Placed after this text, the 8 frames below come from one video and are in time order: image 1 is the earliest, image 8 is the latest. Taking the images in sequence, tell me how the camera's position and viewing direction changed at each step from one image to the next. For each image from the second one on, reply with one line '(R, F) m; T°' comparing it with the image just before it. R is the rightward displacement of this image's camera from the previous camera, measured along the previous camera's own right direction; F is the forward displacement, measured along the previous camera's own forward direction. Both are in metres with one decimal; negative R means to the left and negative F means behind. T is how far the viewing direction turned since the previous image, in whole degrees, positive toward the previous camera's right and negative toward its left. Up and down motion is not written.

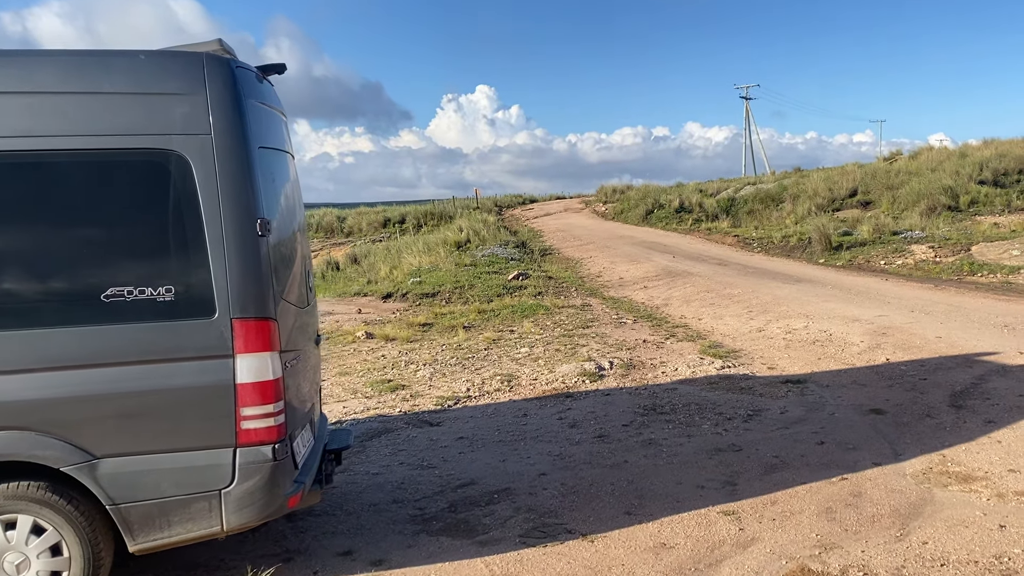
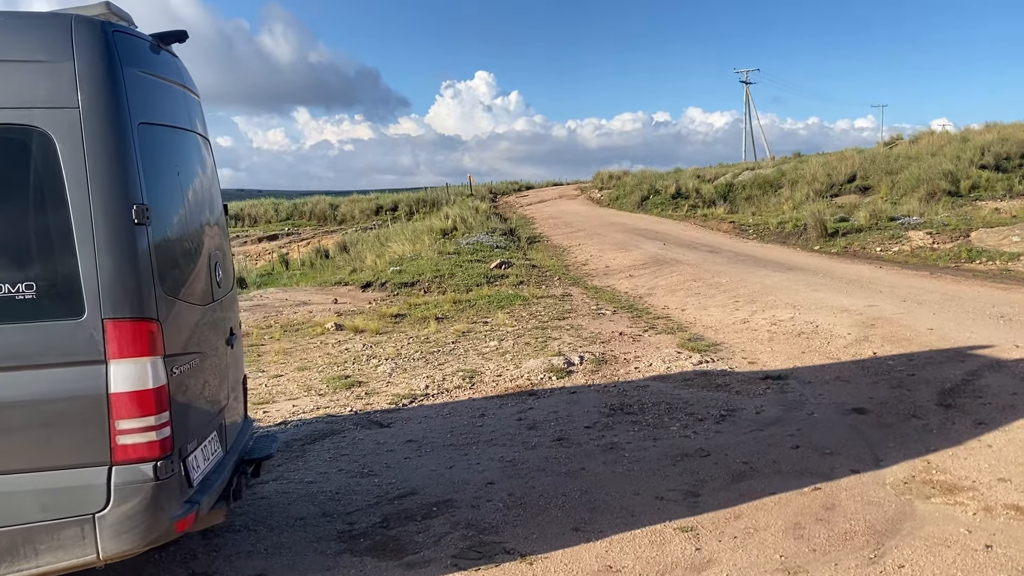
(+0.3, +0.5) m; 0°
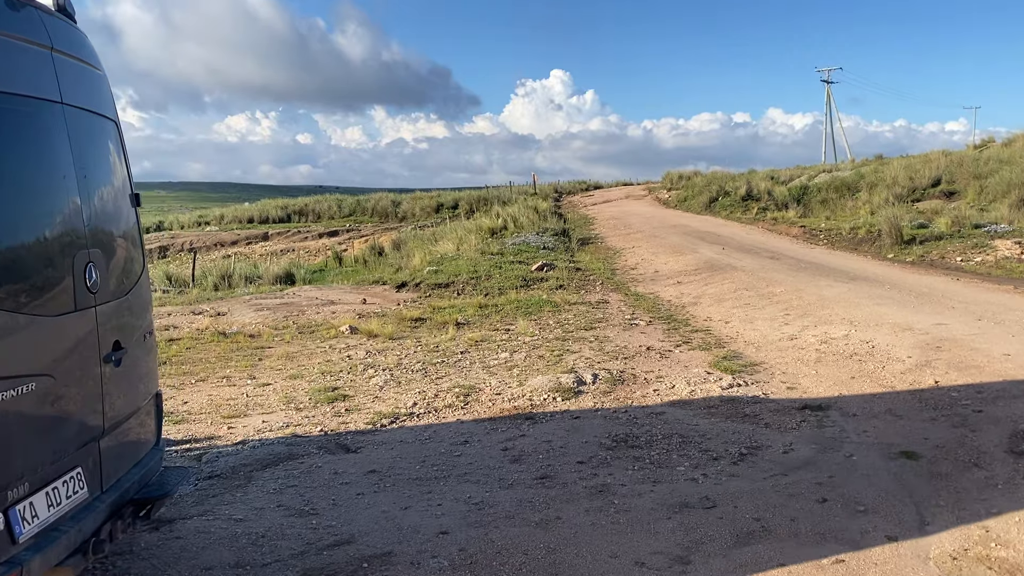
(+0.5, +0.9) m; -5°
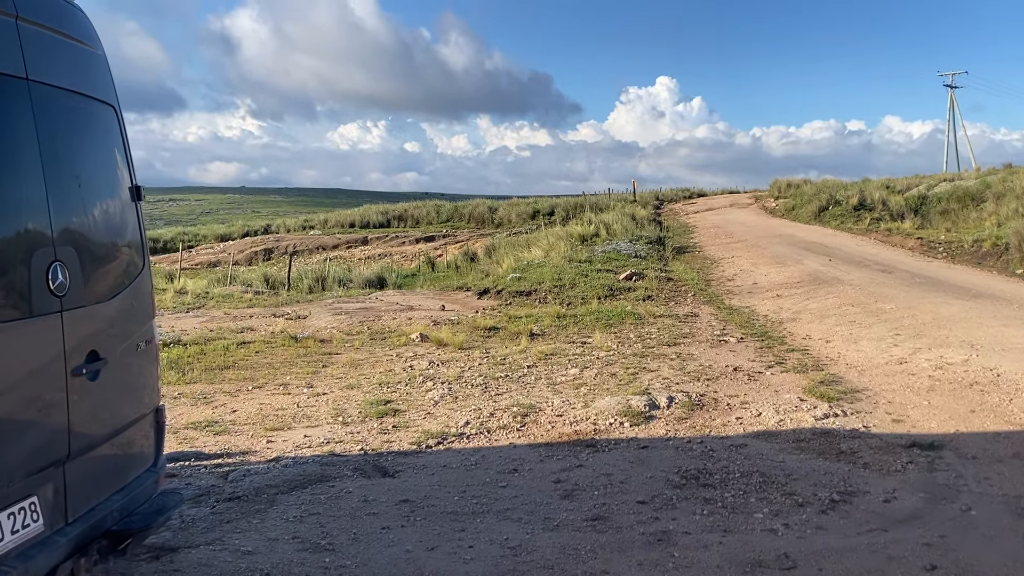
(+0.2, +0.6) m; -7°
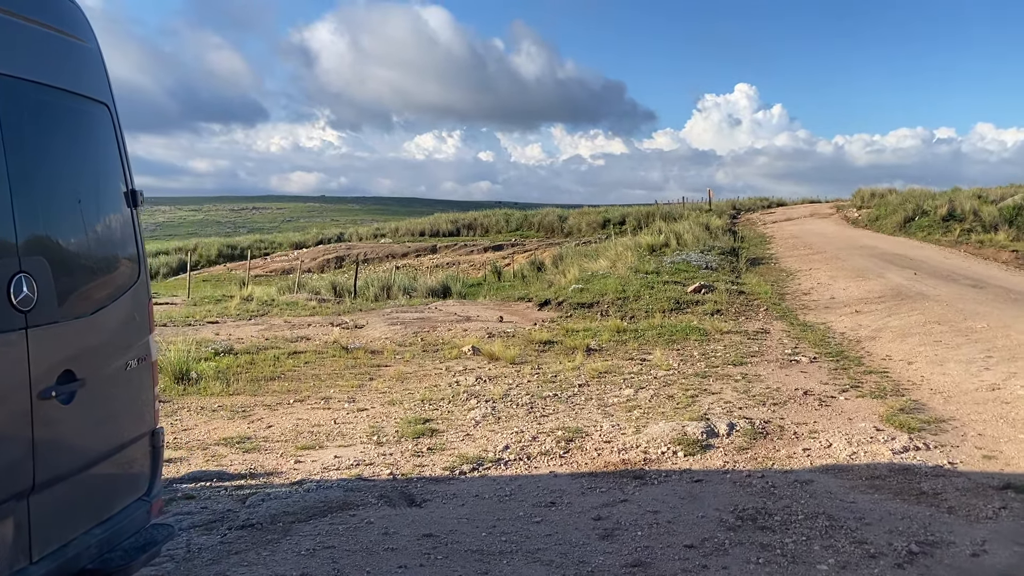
(+0.2, +0.4) m; -5°
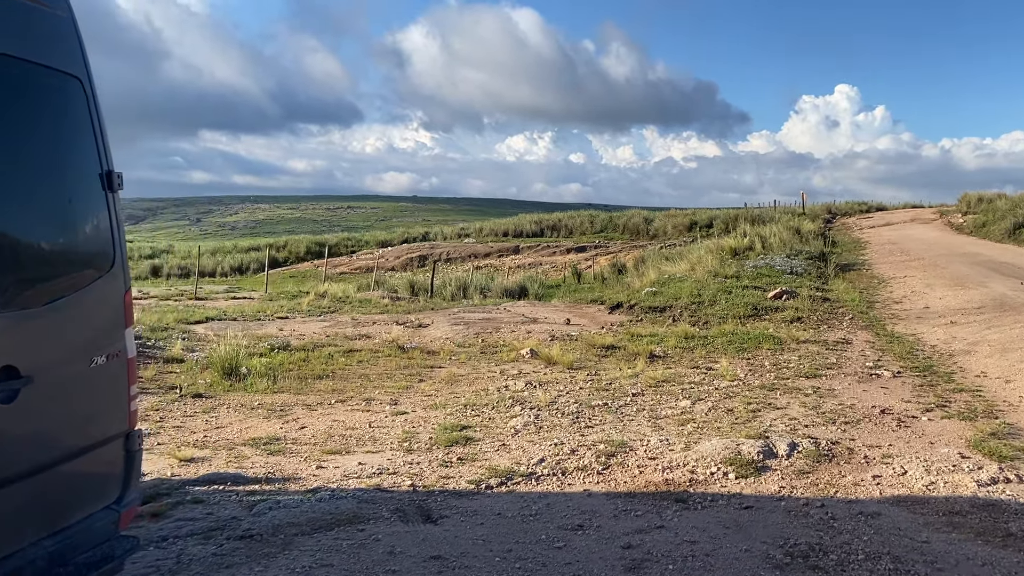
(+0.3, +0.4) m; -6°
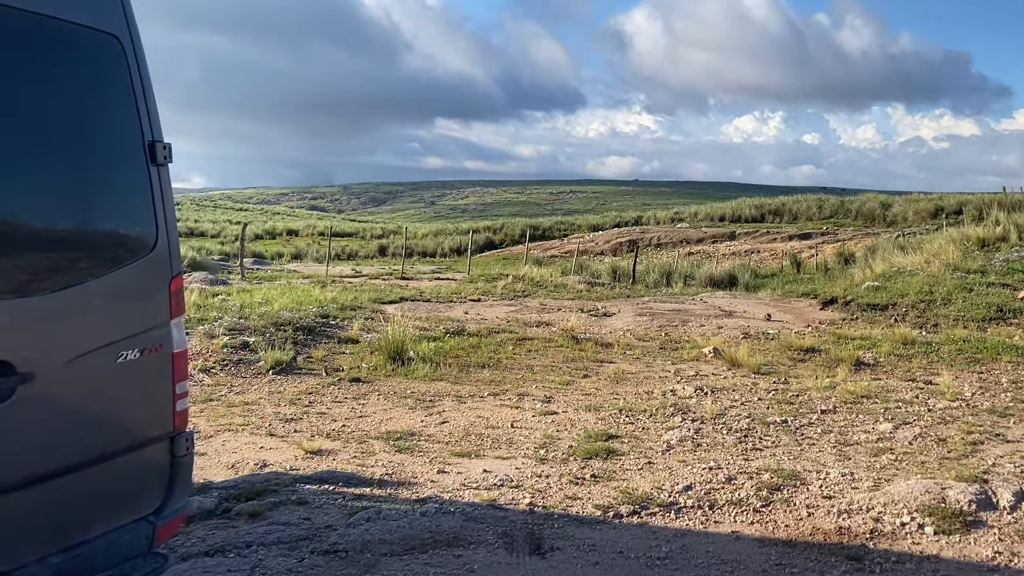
(+0.4, +0.7) m; -14°
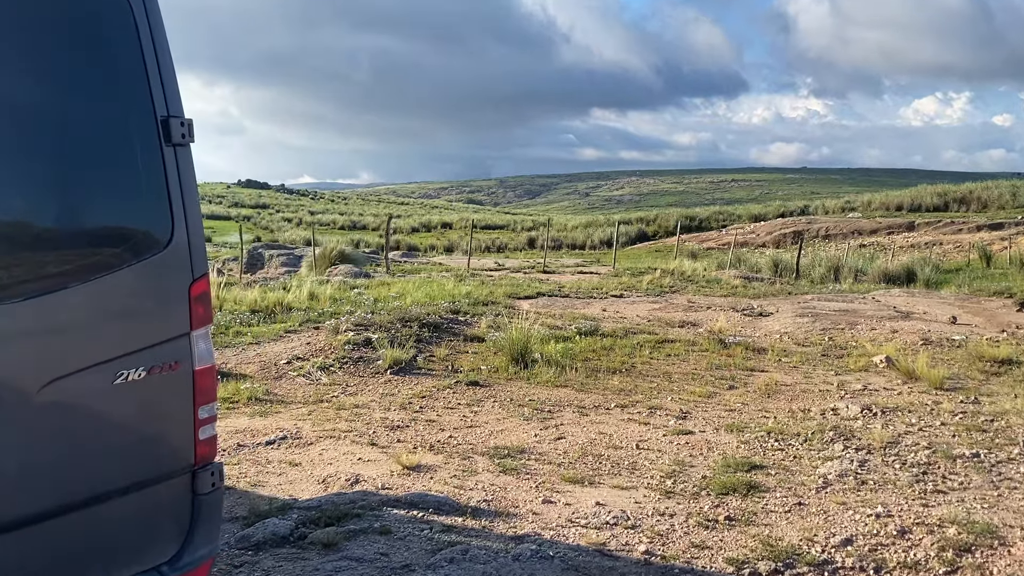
(+0.2, +0.7) m; -10°
